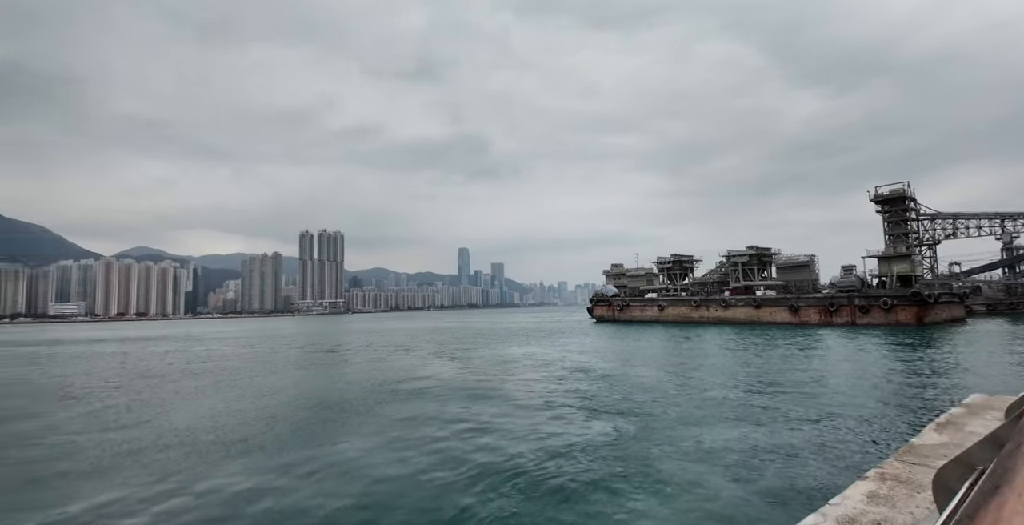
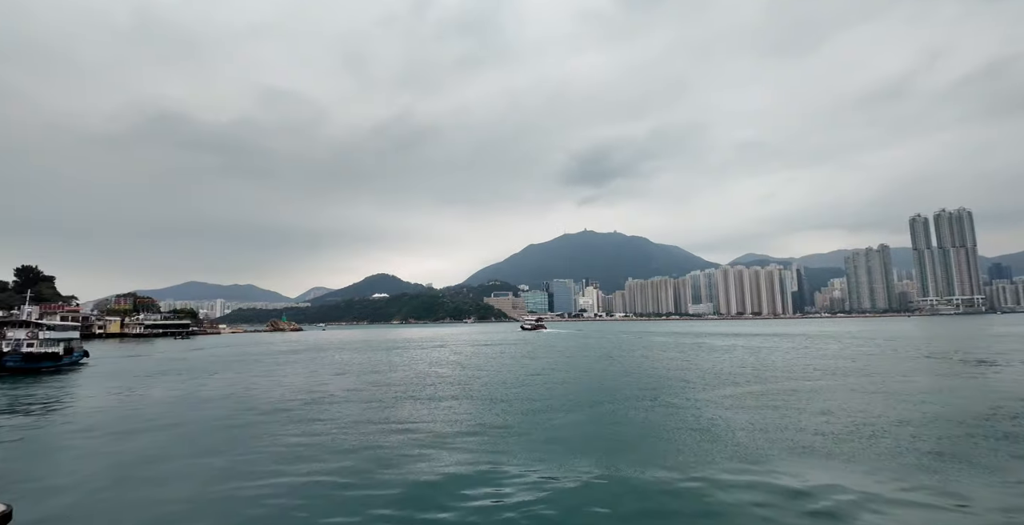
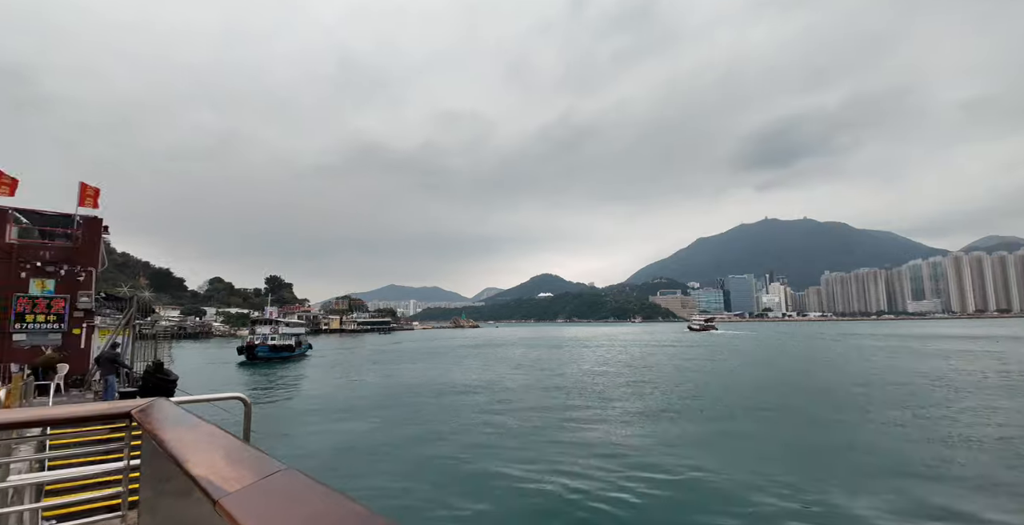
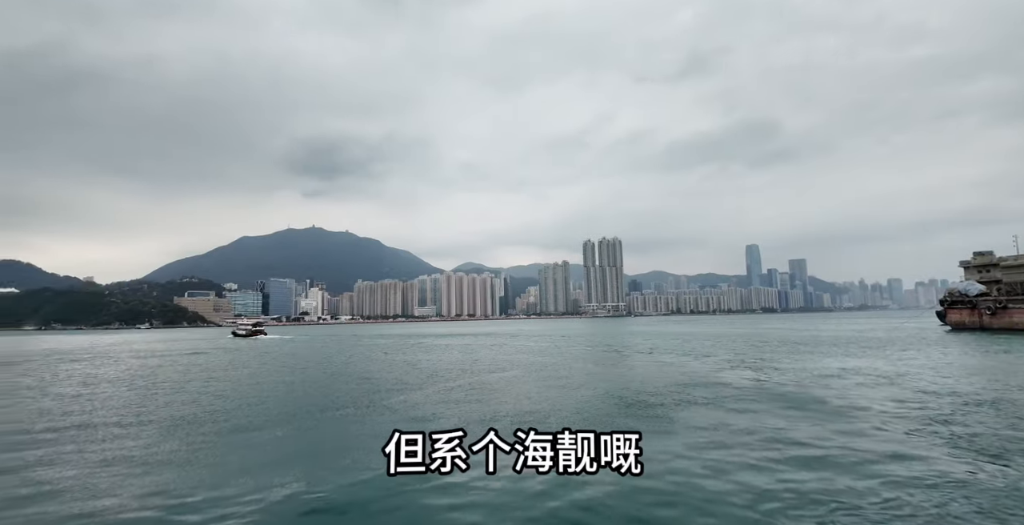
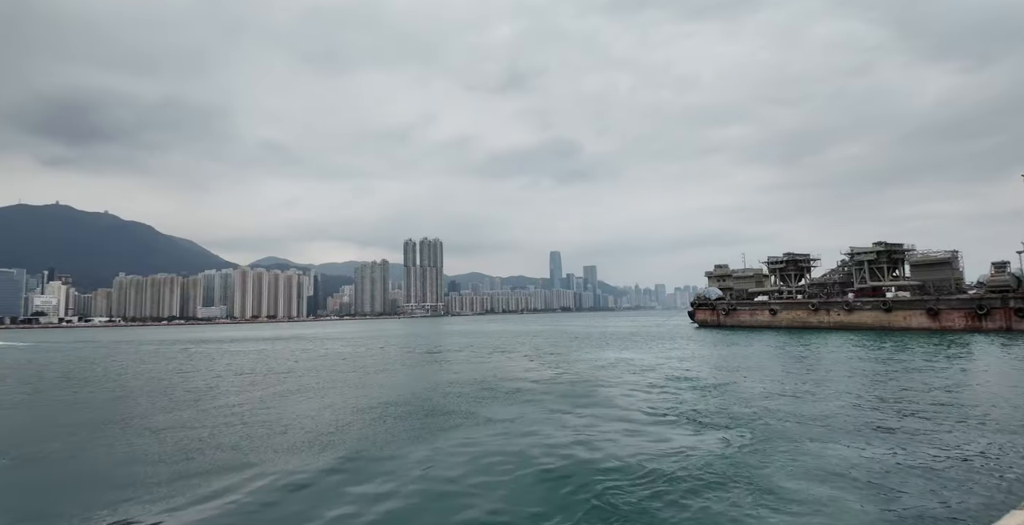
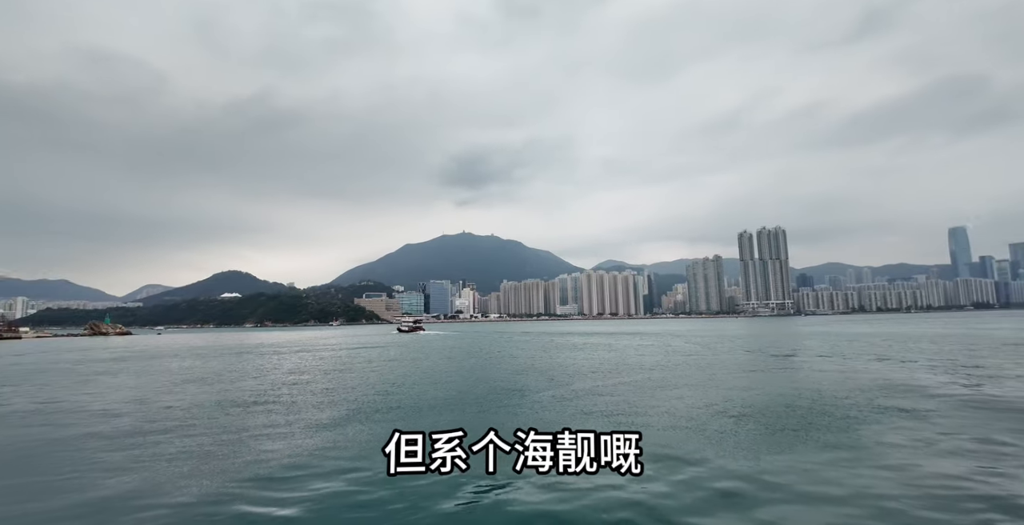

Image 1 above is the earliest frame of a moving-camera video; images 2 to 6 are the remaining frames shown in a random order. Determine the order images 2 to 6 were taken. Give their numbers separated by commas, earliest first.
5, 4, 6, 2, 3
